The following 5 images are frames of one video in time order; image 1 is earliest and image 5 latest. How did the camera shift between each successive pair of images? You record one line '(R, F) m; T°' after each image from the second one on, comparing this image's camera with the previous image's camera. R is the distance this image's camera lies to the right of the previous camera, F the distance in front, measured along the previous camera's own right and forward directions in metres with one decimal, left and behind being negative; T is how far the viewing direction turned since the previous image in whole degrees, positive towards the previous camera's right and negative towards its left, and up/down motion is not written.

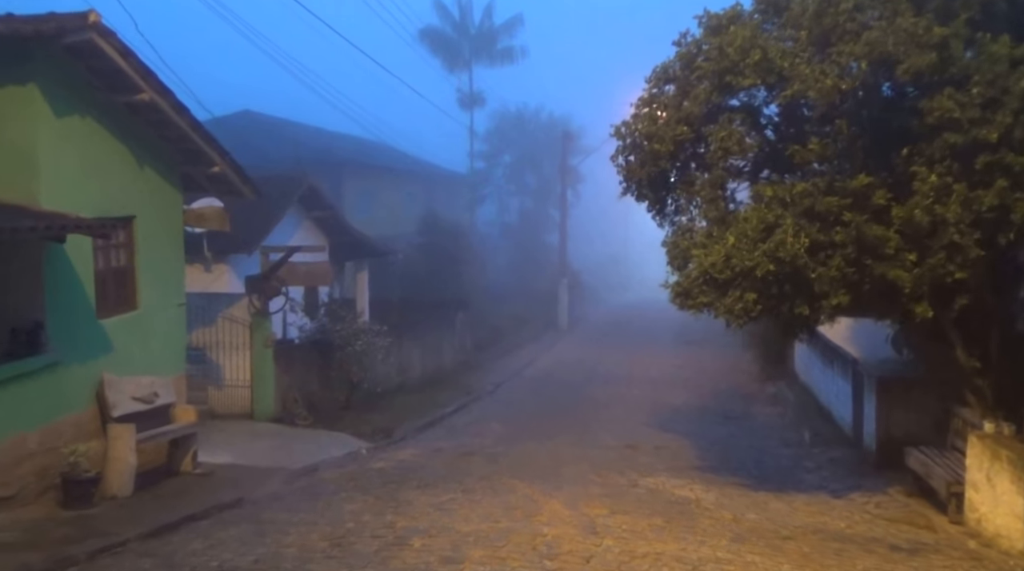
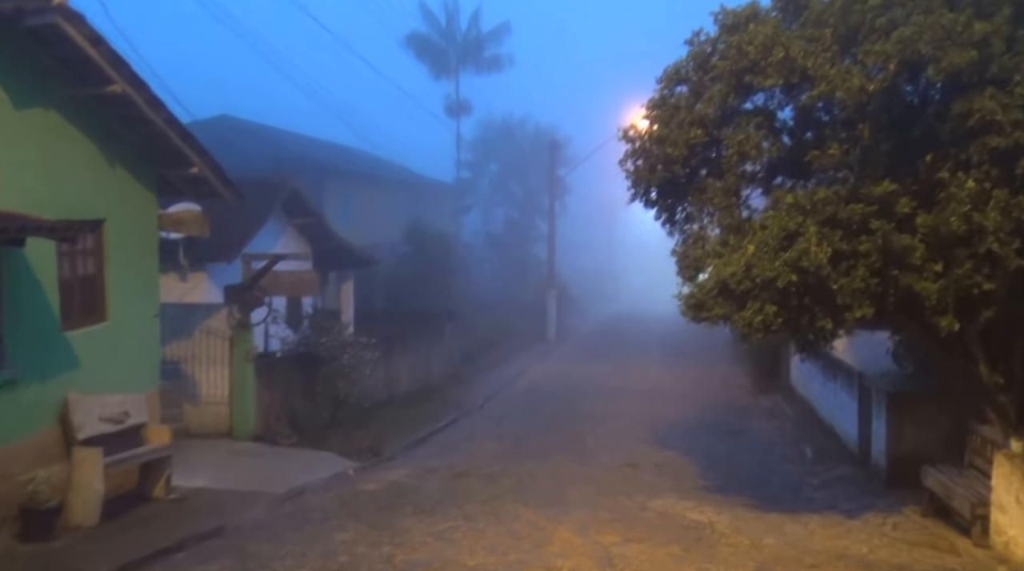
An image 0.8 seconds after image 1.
(-0.2, +0.6) m; +1°
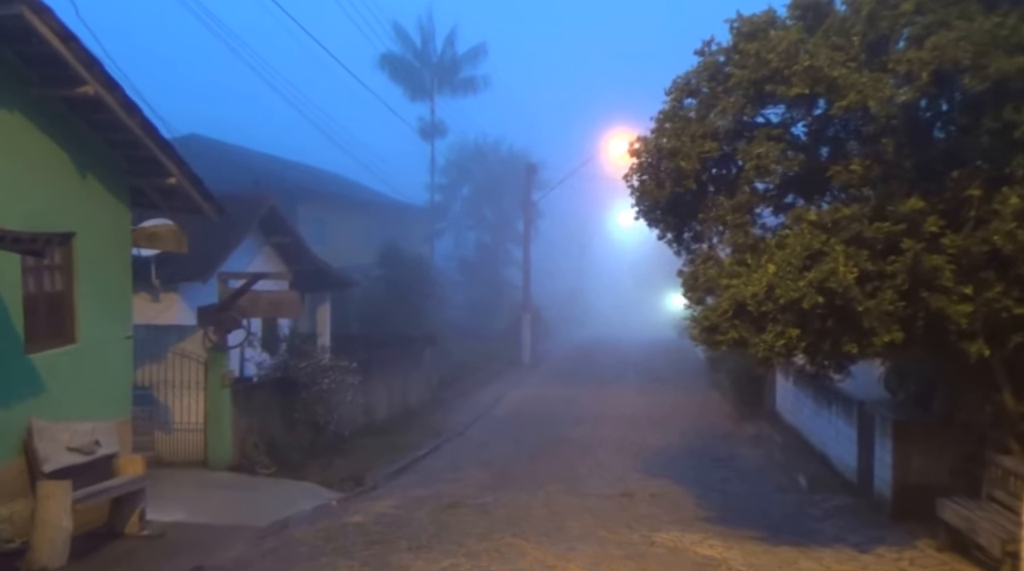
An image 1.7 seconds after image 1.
(-0.3, +0.5) m; +2°
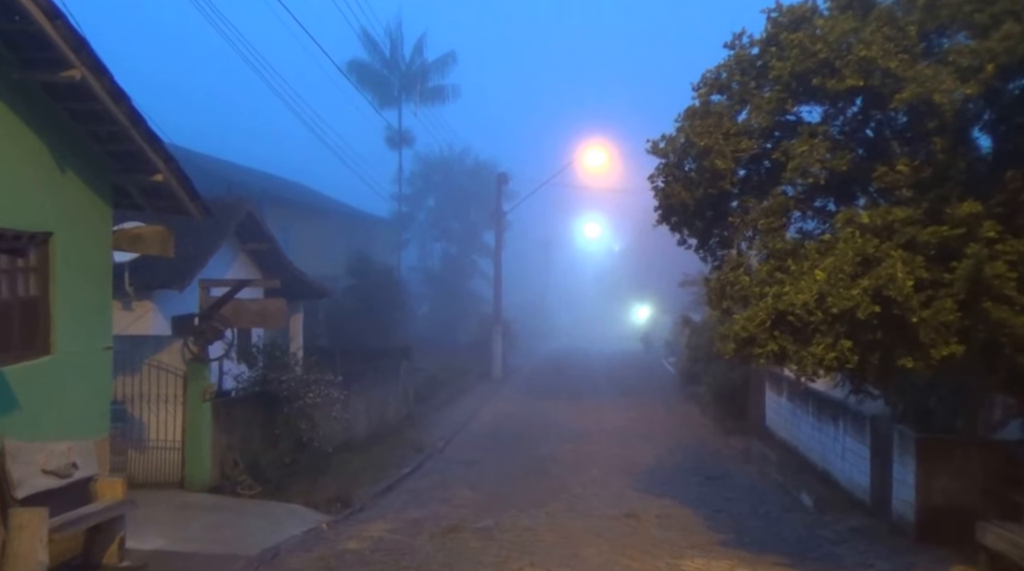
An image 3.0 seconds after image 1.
(-0.6, +0.7) m; +3°
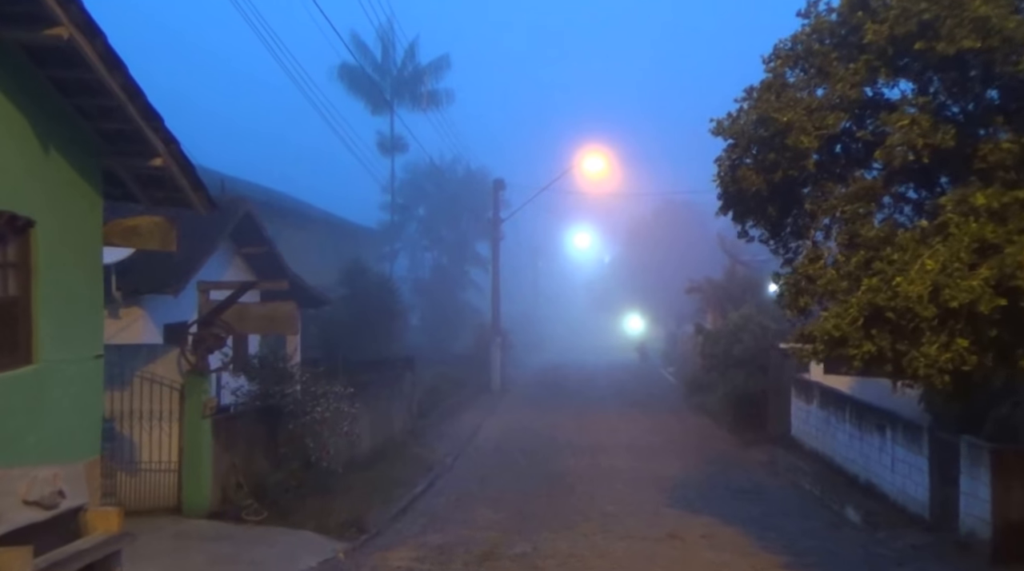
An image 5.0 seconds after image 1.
(-0.6, +1.0) m; +1°
